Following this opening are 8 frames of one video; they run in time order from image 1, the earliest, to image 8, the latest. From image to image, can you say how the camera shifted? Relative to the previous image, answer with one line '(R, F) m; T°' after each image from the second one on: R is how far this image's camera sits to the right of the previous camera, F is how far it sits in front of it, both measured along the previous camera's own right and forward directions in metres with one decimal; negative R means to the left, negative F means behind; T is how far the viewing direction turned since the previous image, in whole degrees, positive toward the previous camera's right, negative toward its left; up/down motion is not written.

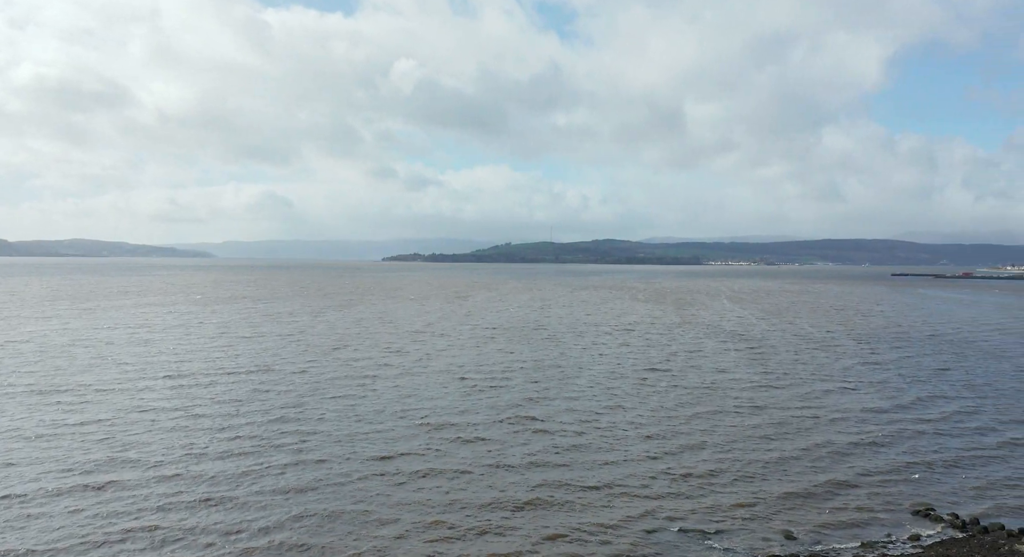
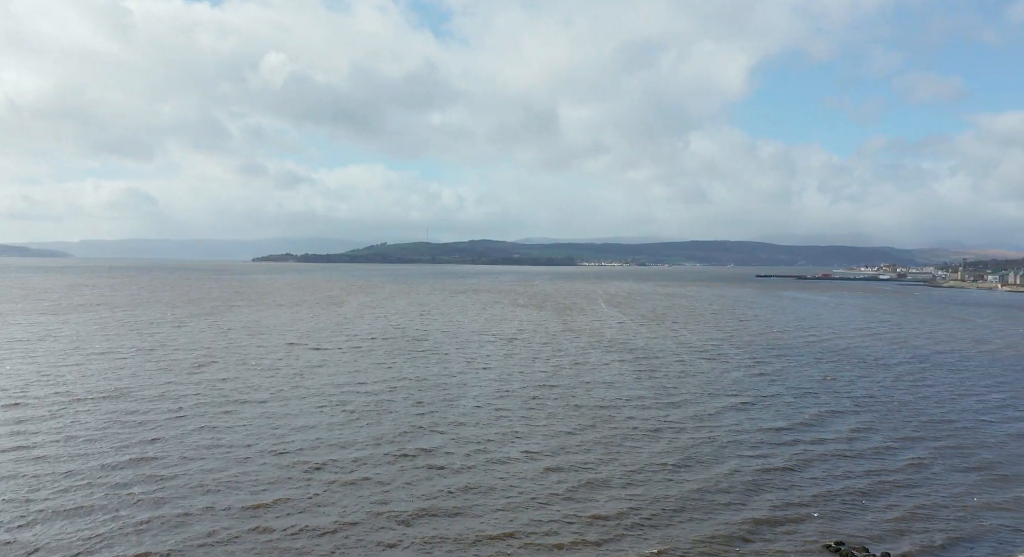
(-0.1, +1.4) m; +10°
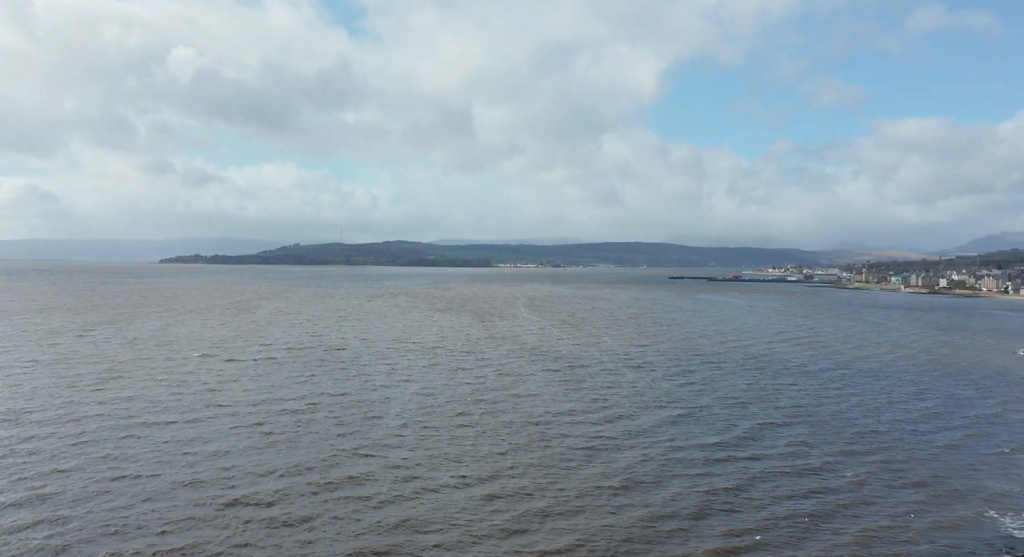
(-0.3, +0.8) m; +7°
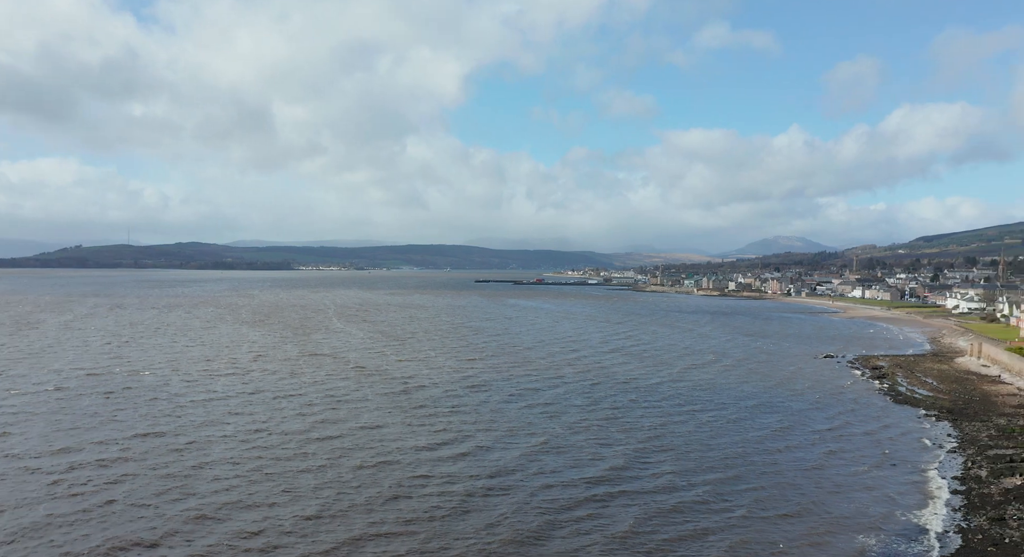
(-1.2, +1.2) m; +16°
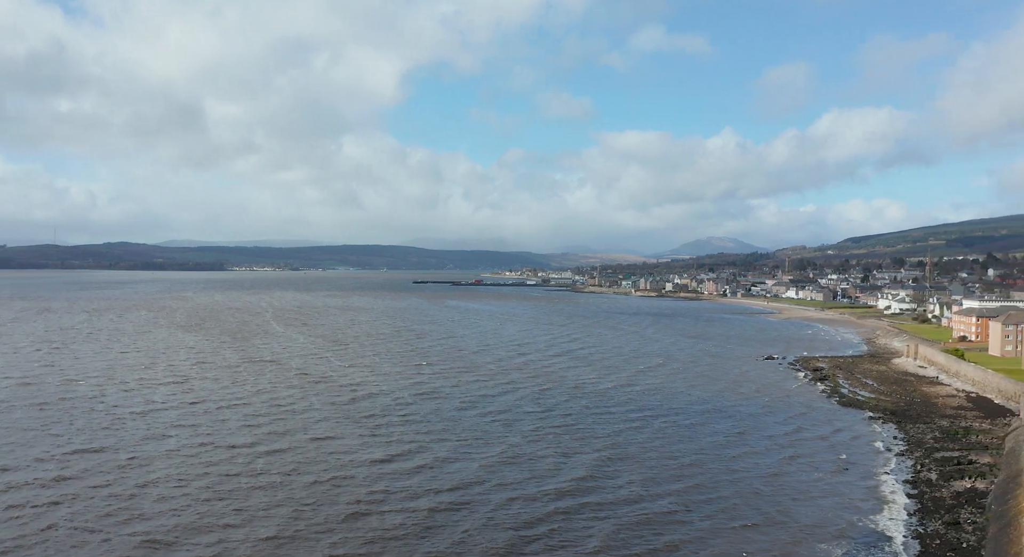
(+3.6, -3.1) m; -26°
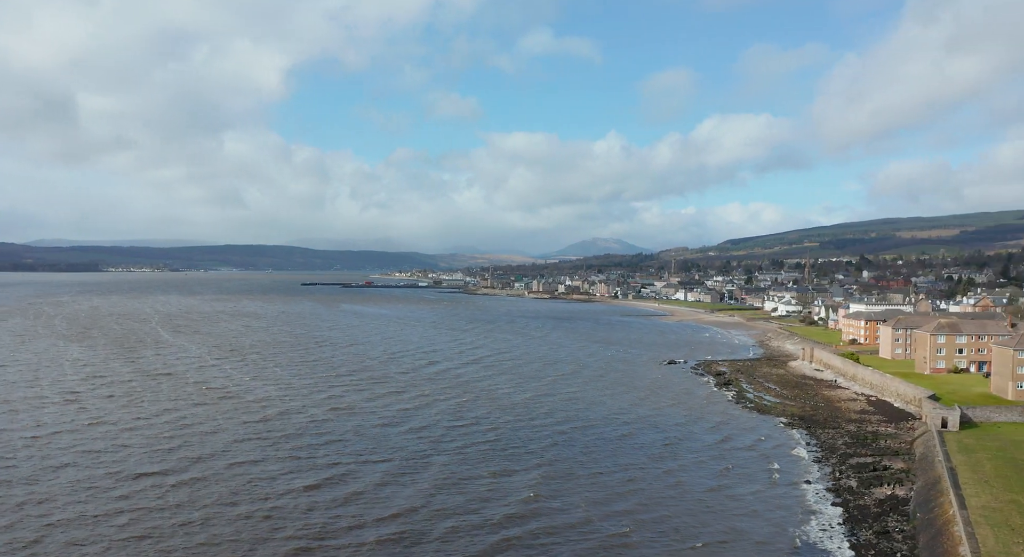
(-0.7, +0.8) m; +8°
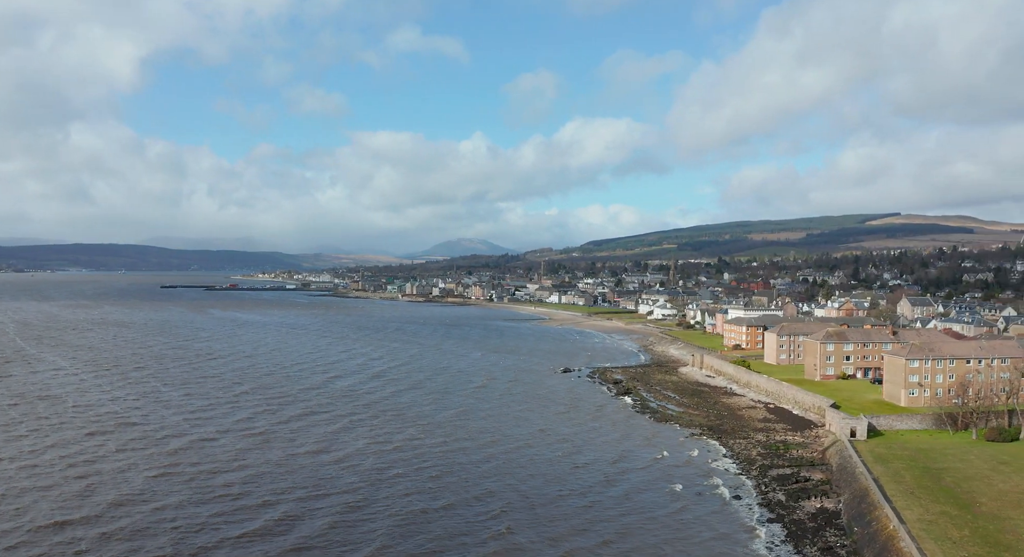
(-1.2, +1.3) m; +9°
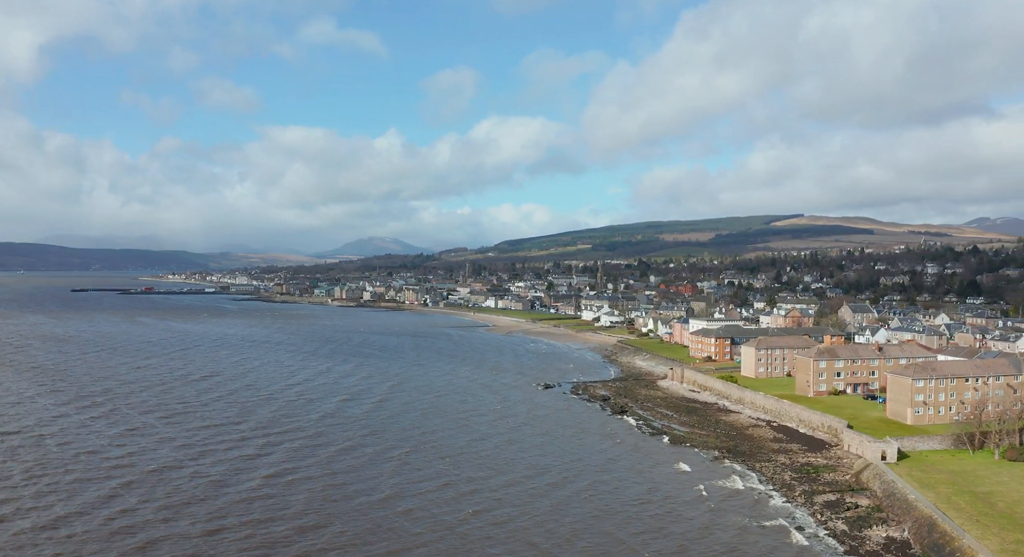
(-3.4, +0.1) m; +5°
